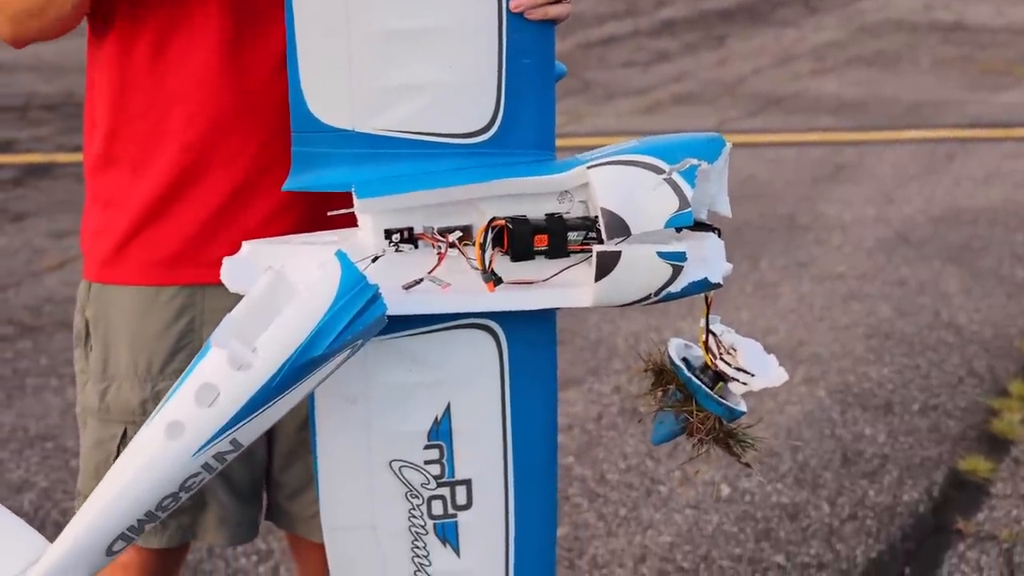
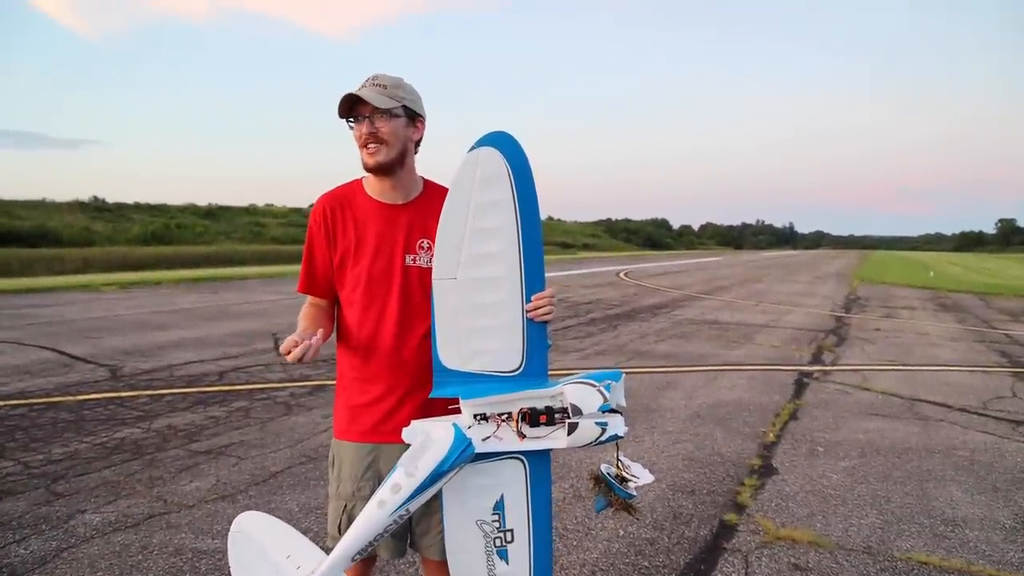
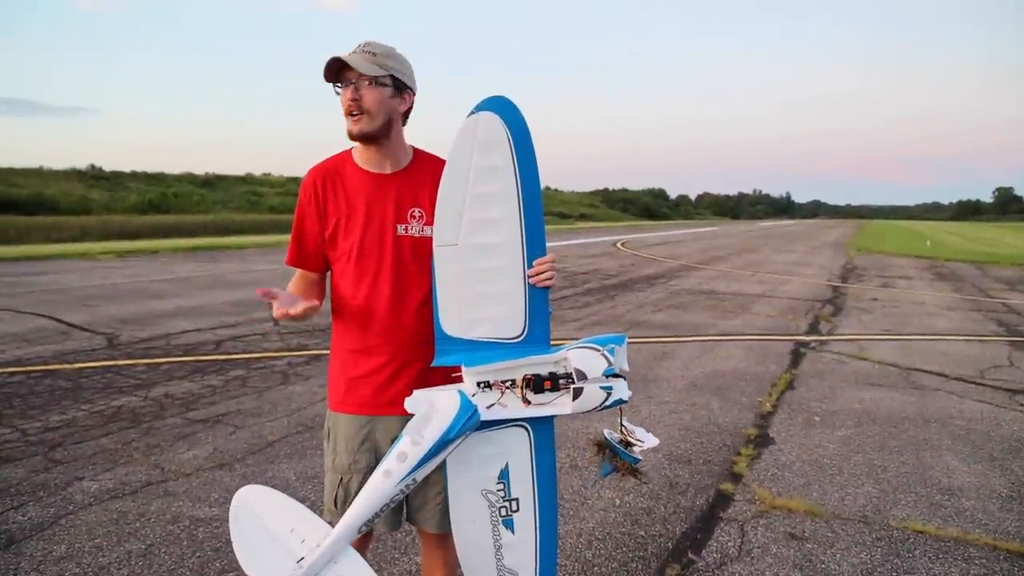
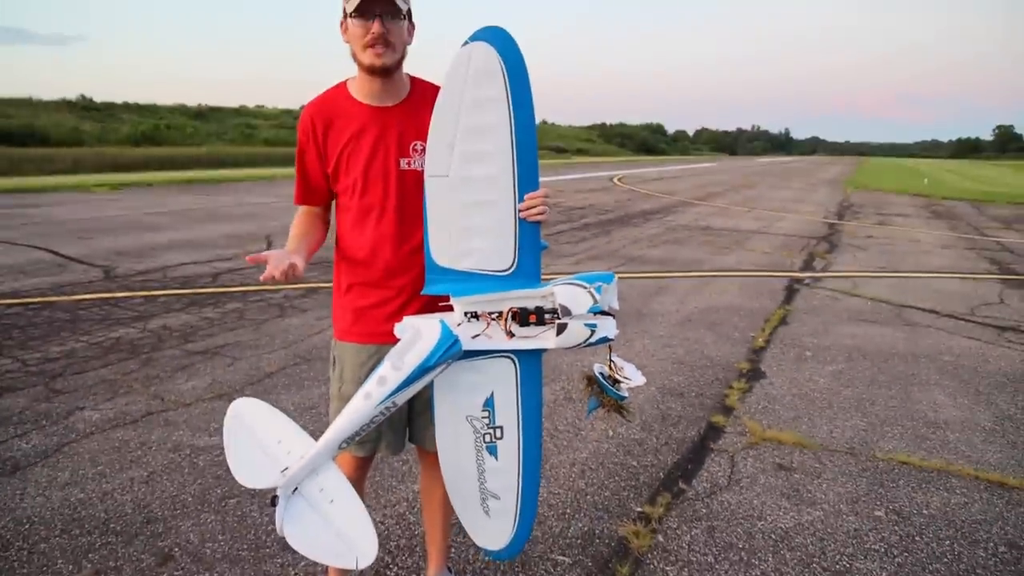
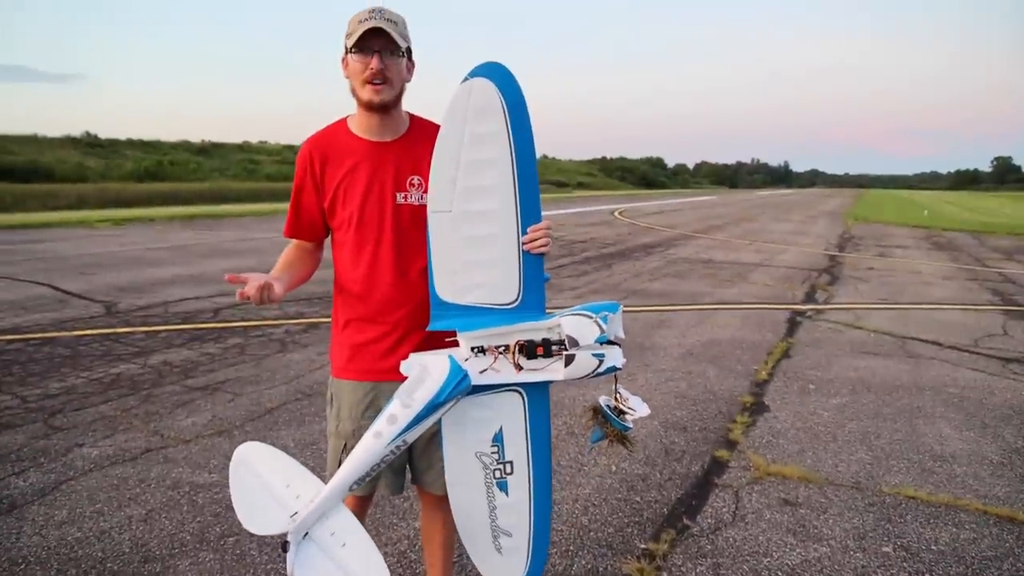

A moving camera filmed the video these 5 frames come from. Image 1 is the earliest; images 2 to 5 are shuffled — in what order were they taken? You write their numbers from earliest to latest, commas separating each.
4, 5, 3, 2
